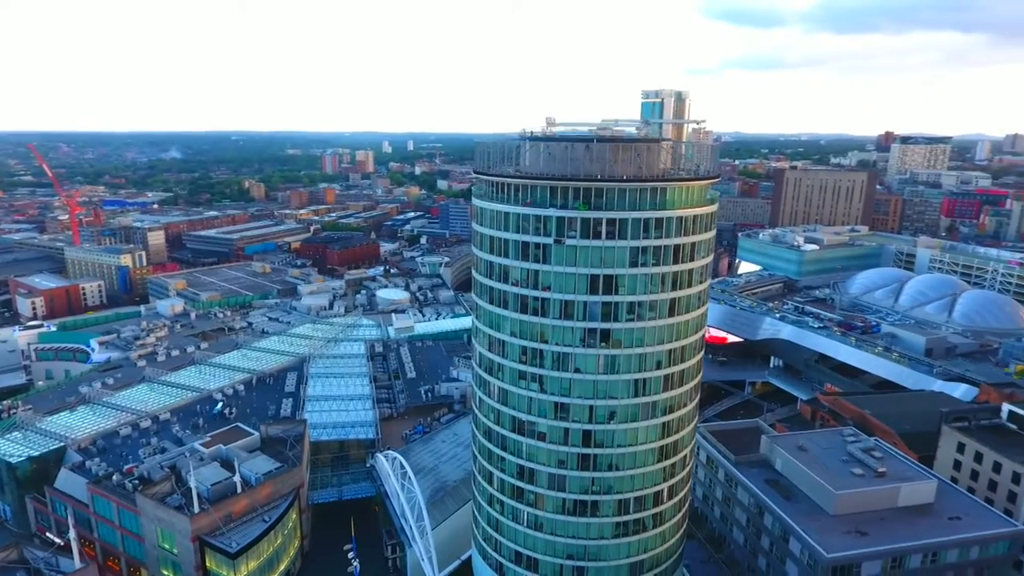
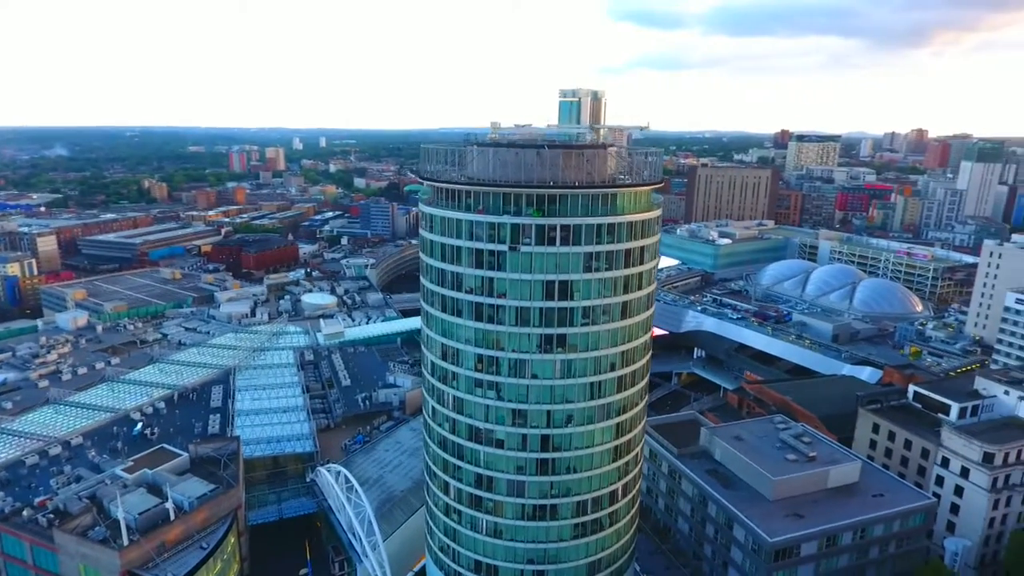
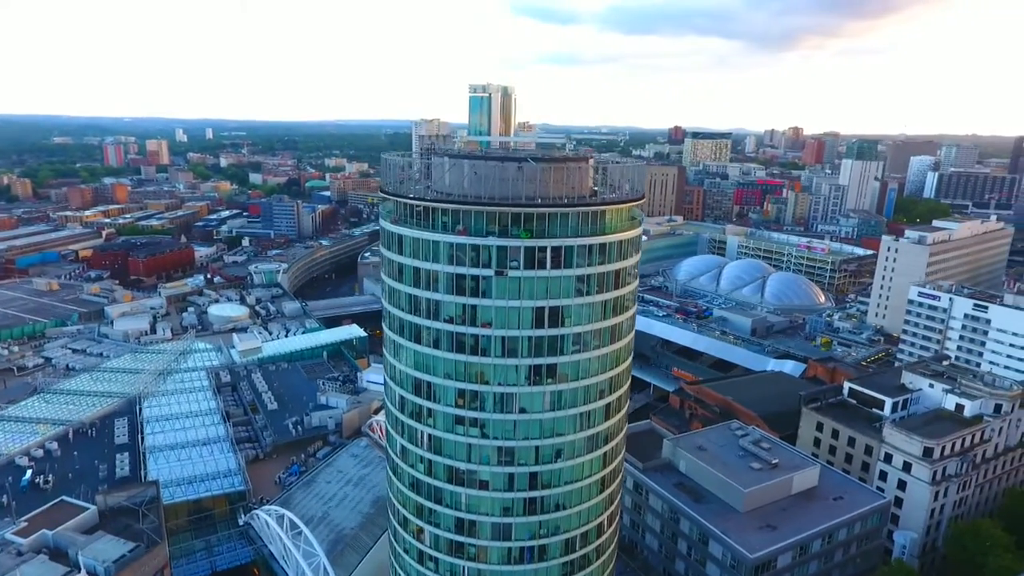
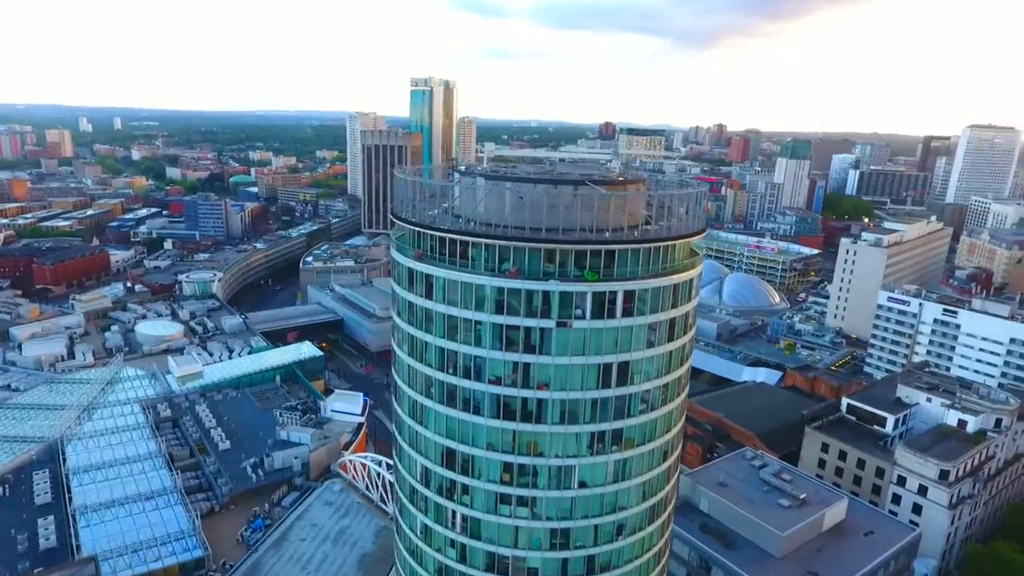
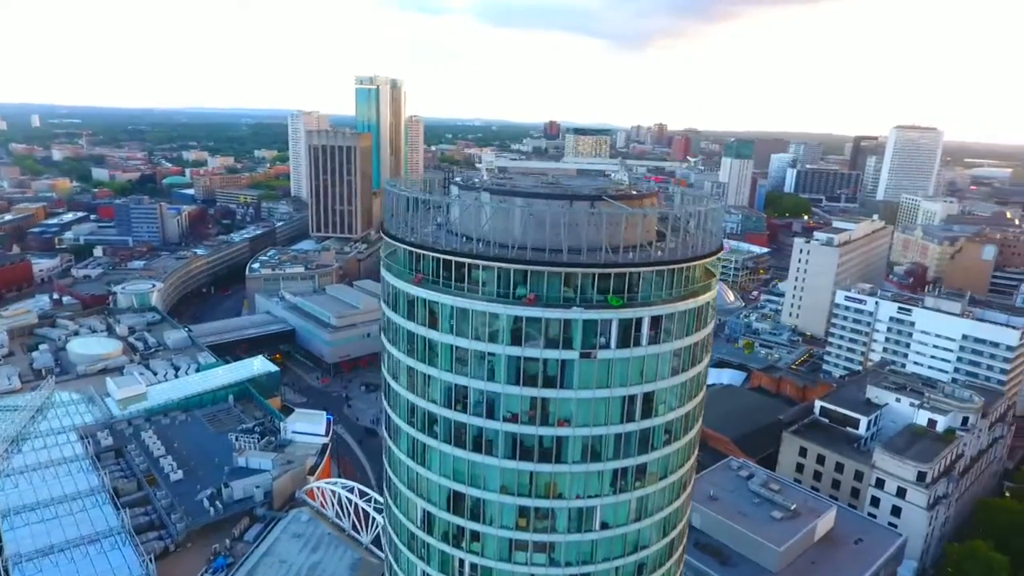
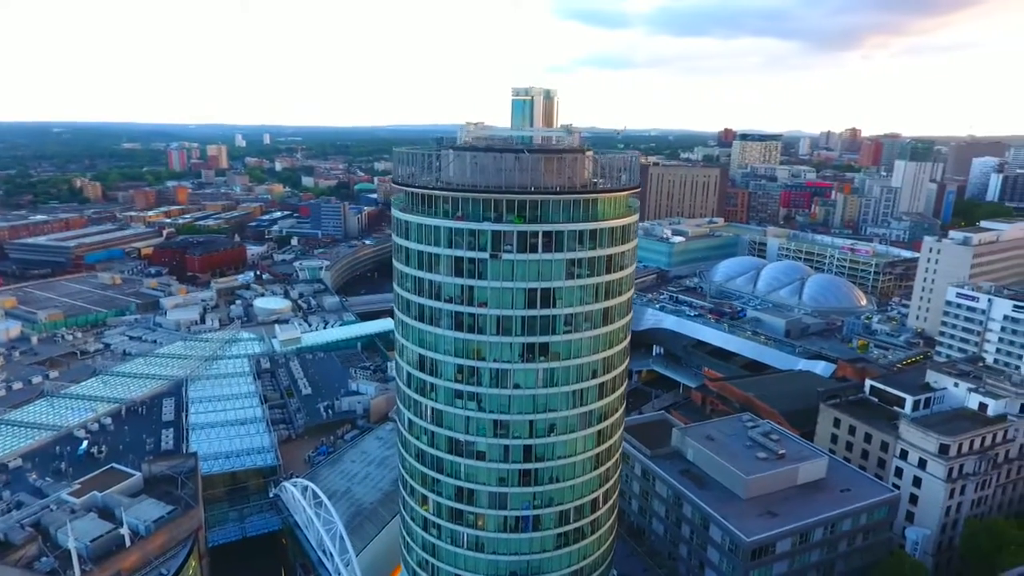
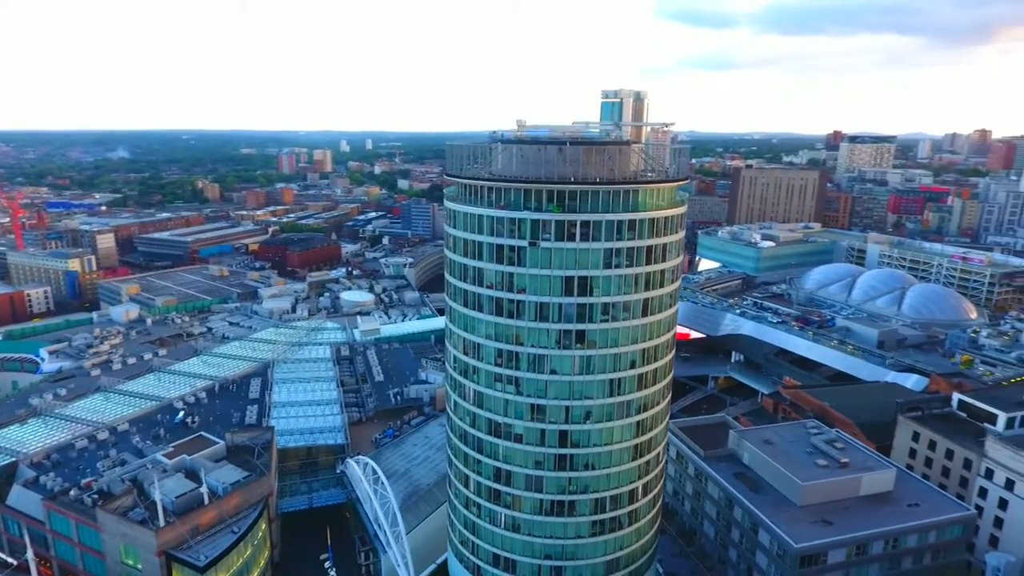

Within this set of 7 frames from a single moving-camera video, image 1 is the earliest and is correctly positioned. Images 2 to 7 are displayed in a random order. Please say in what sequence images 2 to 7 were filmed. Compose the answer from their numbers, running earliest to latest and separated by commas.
7, 2, 6, 3, 4, 5
